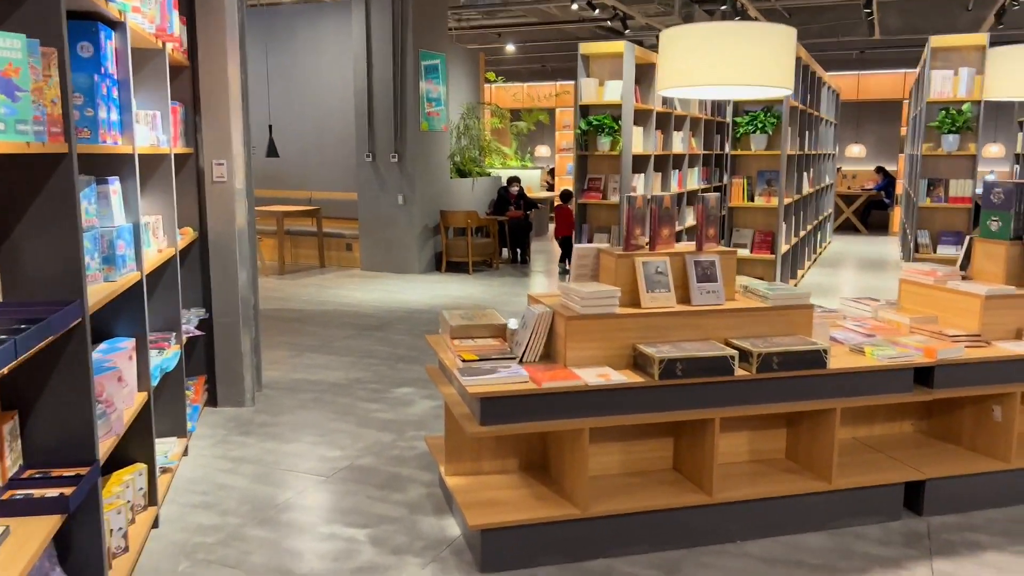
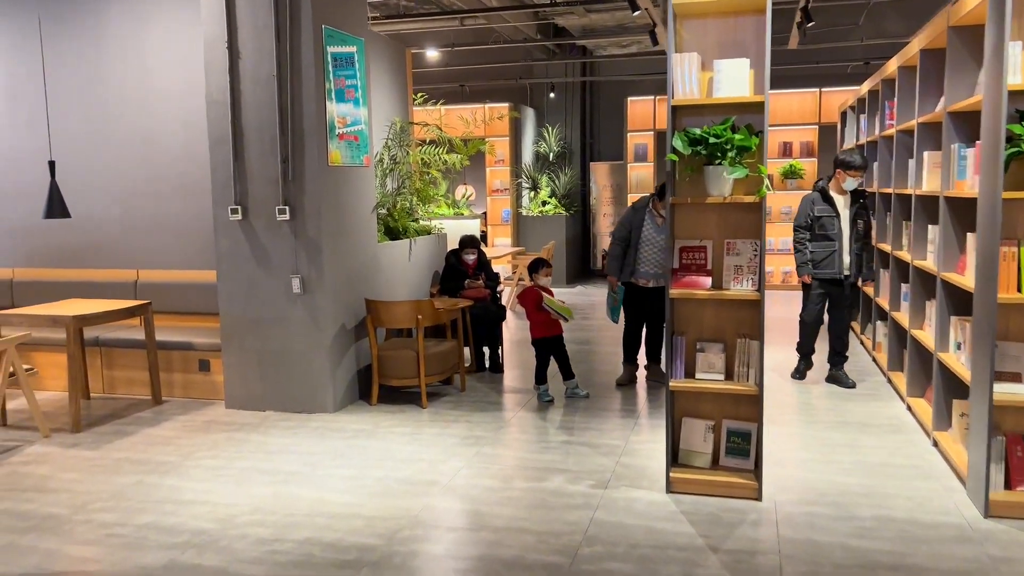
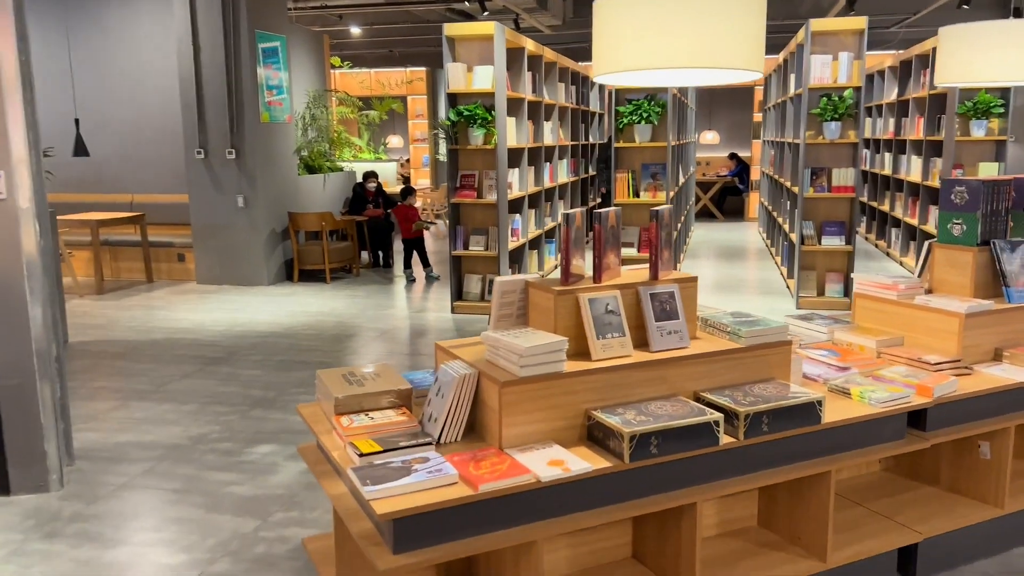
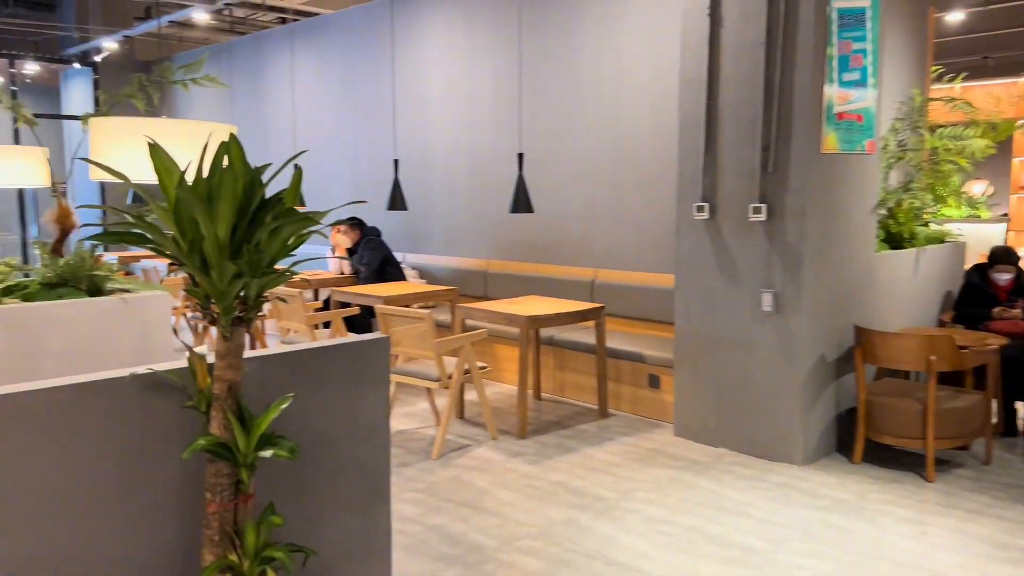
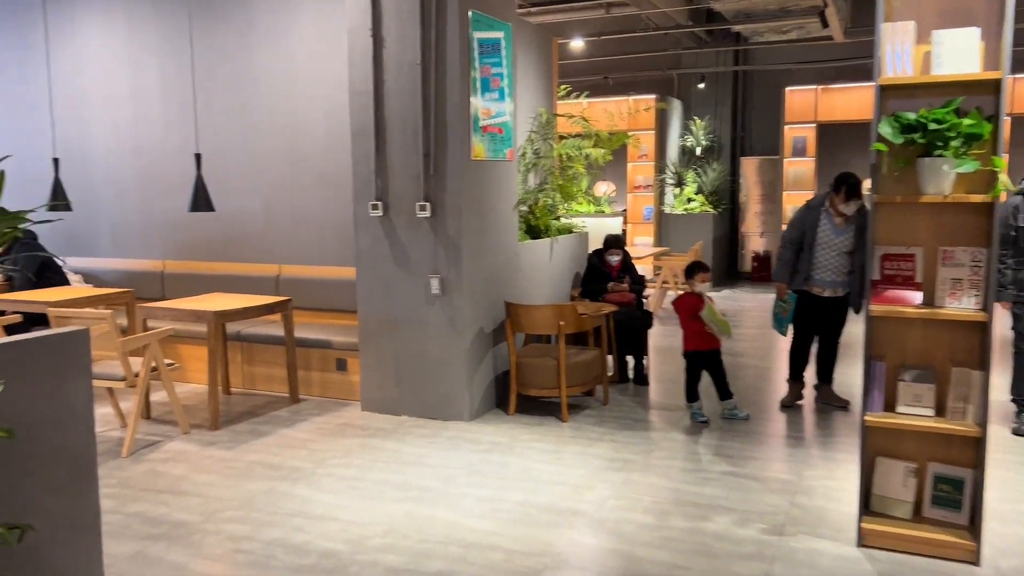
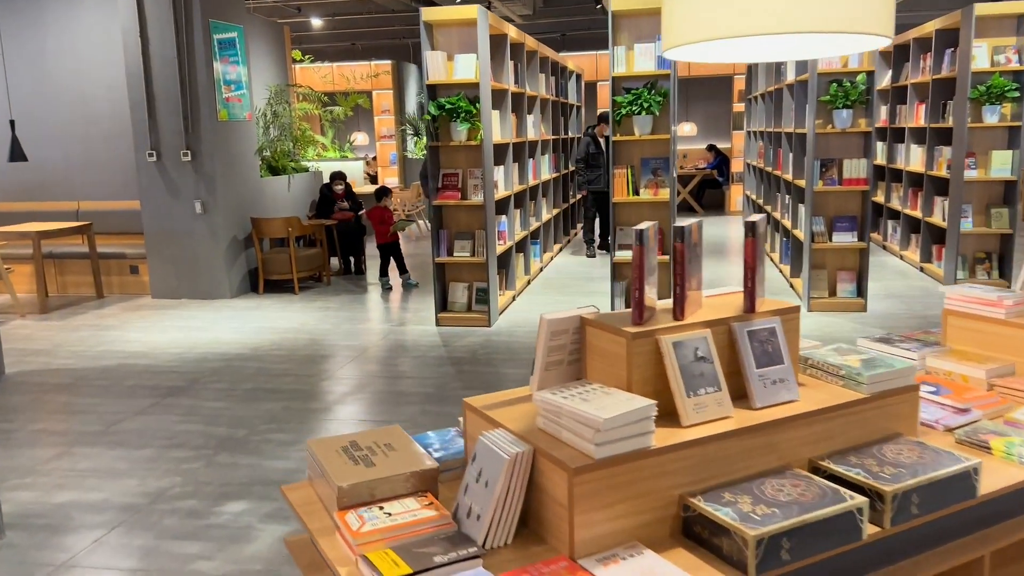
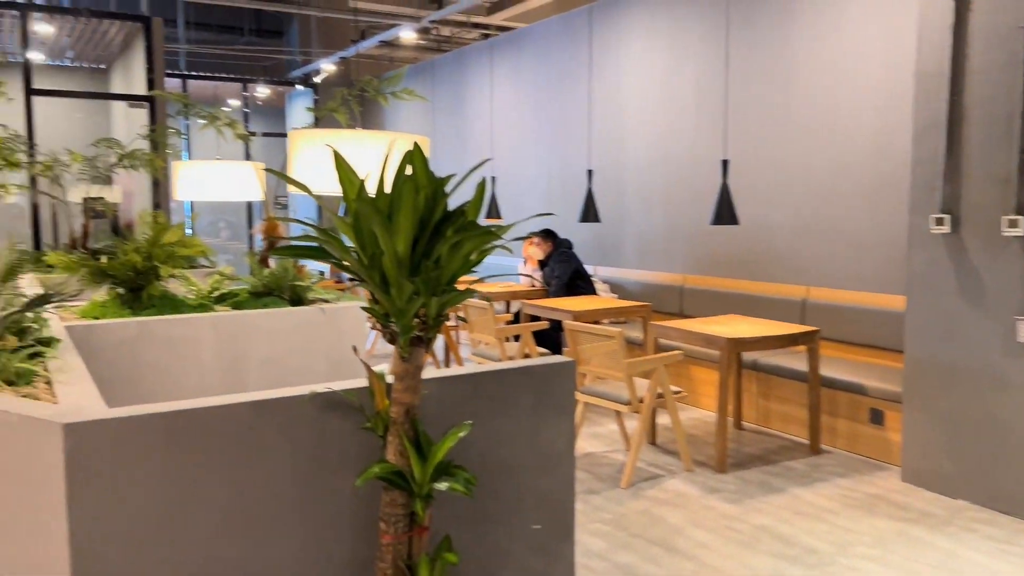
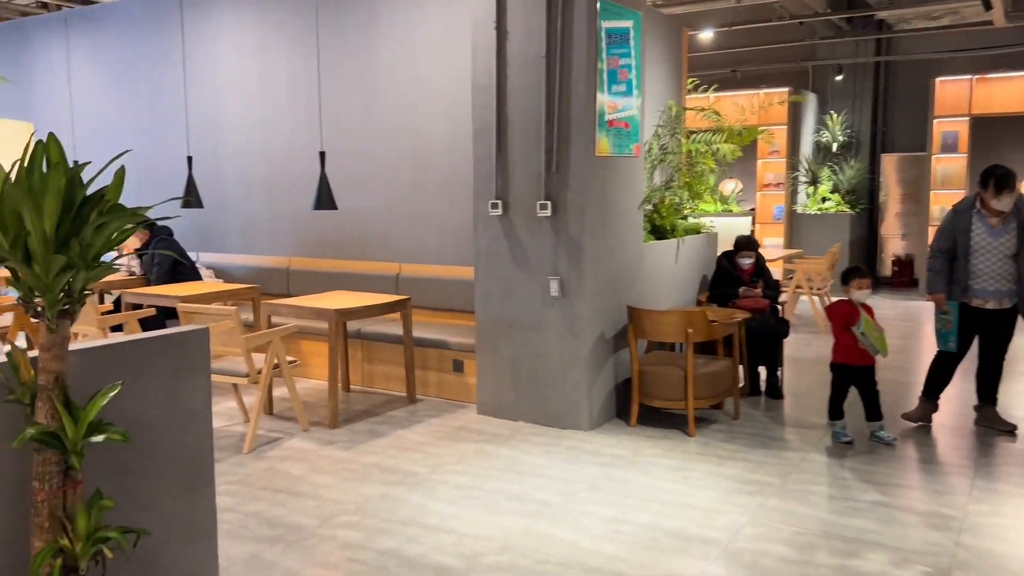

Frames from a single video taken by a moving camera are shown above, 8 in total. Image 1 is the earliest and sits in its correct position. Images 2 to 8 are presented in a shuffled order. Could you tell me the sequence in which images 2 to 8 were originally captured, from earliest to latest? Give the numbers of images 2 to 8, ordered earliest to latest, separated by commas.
3, 6, 2, 5, 8, 4, 7
